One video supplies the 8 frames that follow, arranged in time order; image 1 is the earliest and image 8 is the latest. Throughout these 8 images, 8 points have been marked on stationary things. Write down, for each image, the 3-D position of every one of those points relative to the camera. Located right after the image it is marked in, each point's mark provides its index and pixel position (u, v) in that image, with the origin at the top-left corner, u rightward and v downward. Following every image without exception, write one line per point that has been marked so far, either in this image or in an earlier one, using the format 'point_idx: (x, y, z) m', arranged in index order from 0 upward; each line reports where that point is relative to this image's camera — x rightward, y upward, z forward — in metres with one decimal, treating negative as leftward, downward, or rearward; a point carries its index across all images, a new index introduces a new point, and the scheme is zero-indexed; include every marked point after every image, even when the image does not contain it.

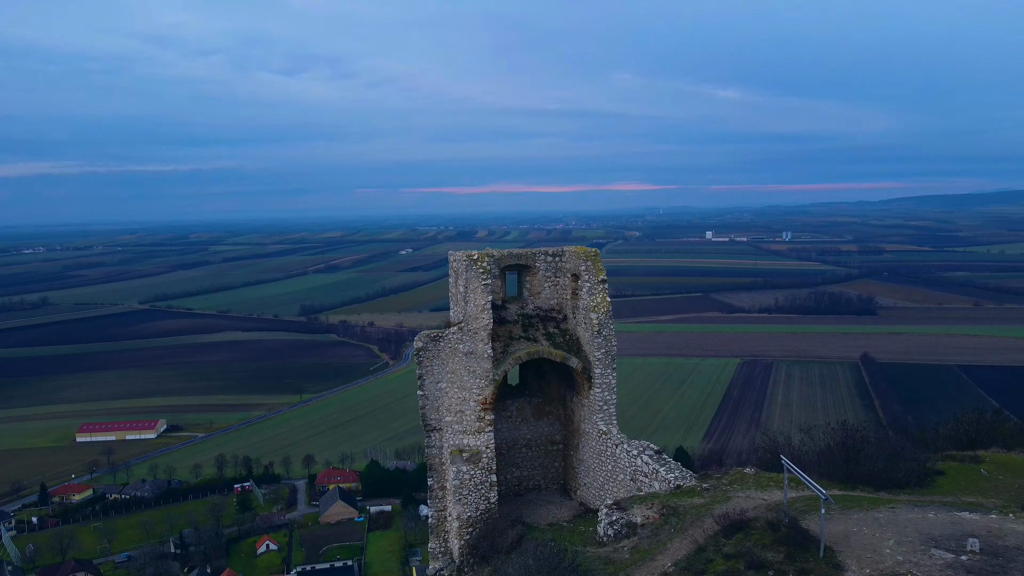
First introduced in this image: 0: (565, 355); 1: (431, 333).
0: (+0.6, -0.7, +8.7) m
1: (-0.8, -0.5, +8.4) m
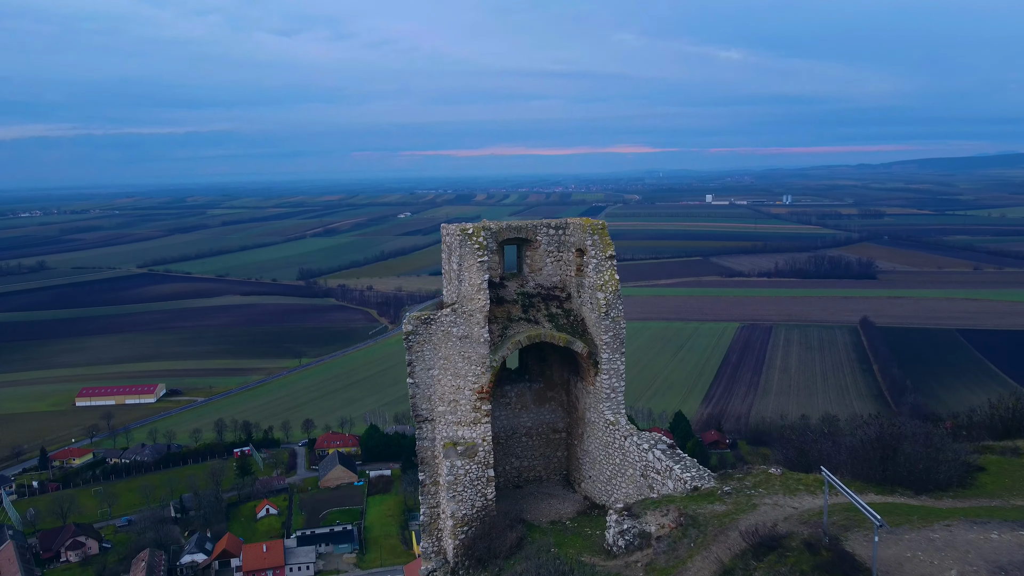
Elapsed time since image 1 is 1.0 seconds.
0: (+0.6, -0.5, +7.9) m
1: (-0.8, -0.3, +7.6) m
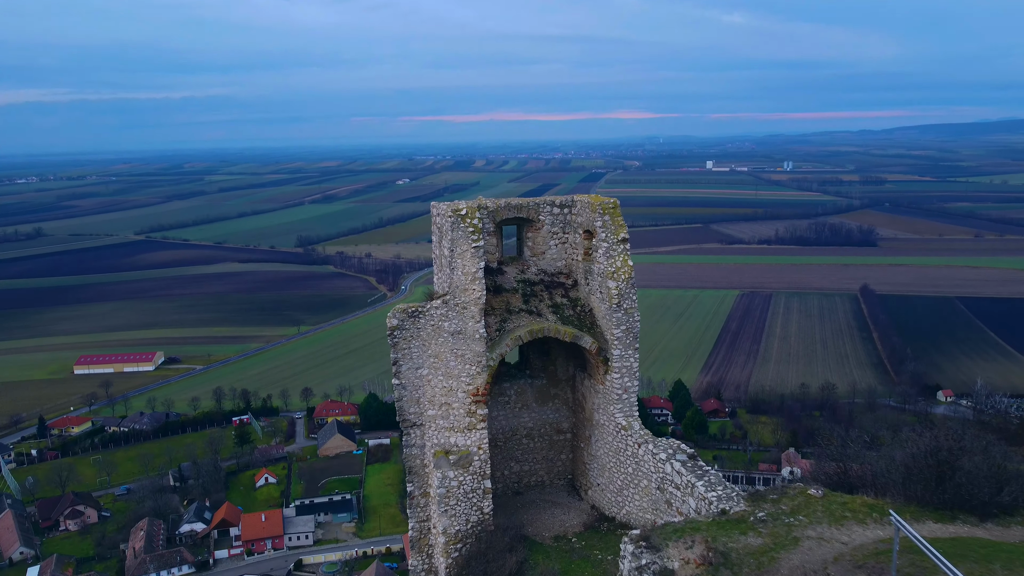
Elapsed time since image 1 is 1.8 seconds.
0: (+0.5, -0.4, +7.0) m
1: (-0.8, -0.2, +6.7) m
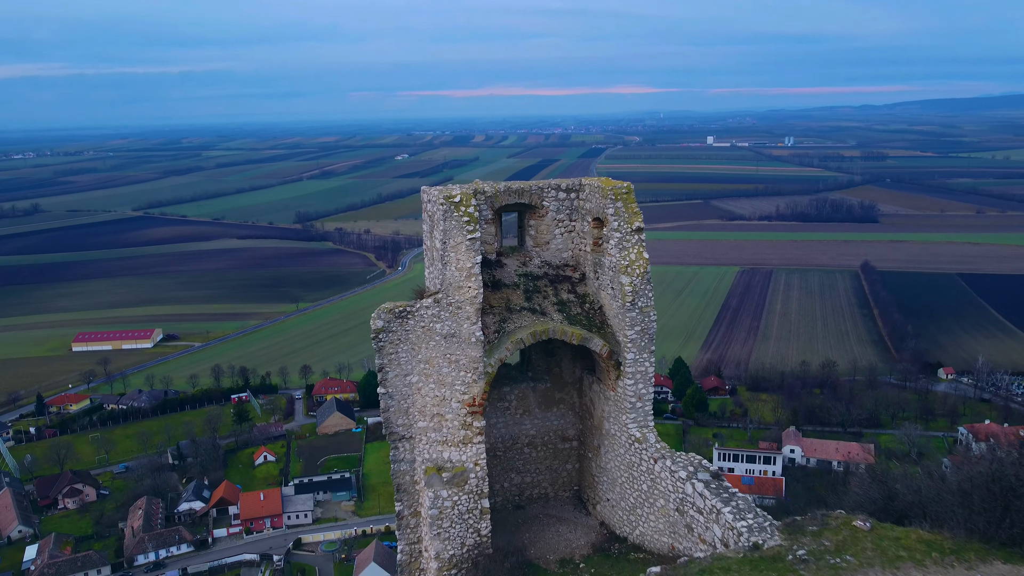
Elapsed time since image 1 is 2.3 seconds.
0: (+0.6, -0.4, +6.2) m
1: (-0.8, -0.1, +5.9) m
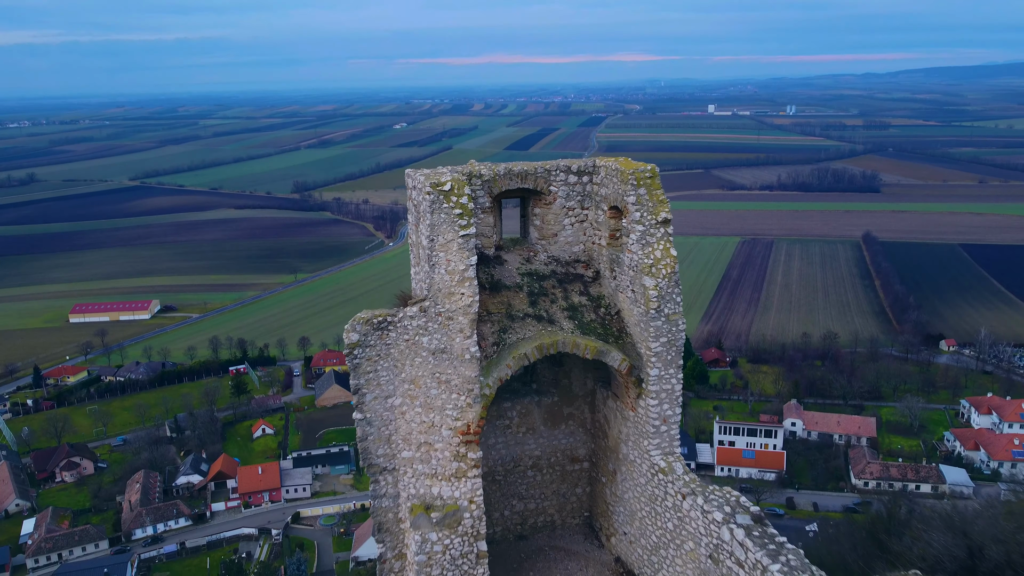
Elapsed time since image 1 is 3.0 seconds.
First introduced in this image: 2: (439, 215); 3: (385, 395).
0: (+0.6, -0.4, +5.2) m
1: (-0.8, -0.2, +4.9) m
2: (-0.4, +0.4, +4.9) m
3: (-0.8, -0.6, +5.0) m
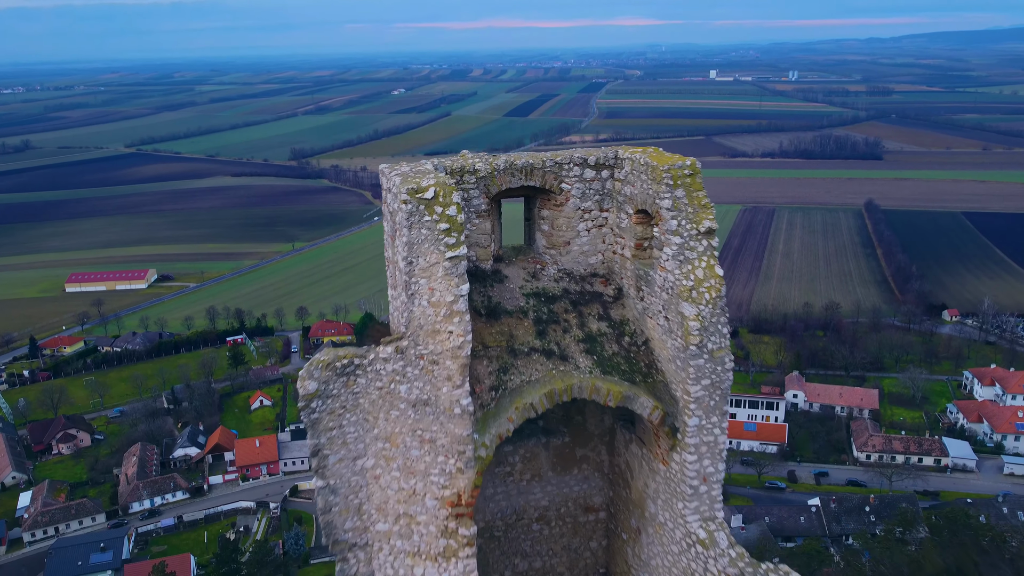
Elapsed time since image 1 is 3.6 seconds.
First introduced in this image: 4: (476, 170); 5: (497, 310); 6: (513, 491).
0: (+0.6, -0.5, +4.1) m
1: (-0.8, -0.3, +3.8) m
2: (-0.4, +0.3, +3.8) m
3: (-0.8, -0.8, +3.9) m
4: (-0.2, +0.6, +4.4) m
5: (-0.1, -0.1, +4.4) m
6: (0.0, -1.3, +5.1) m
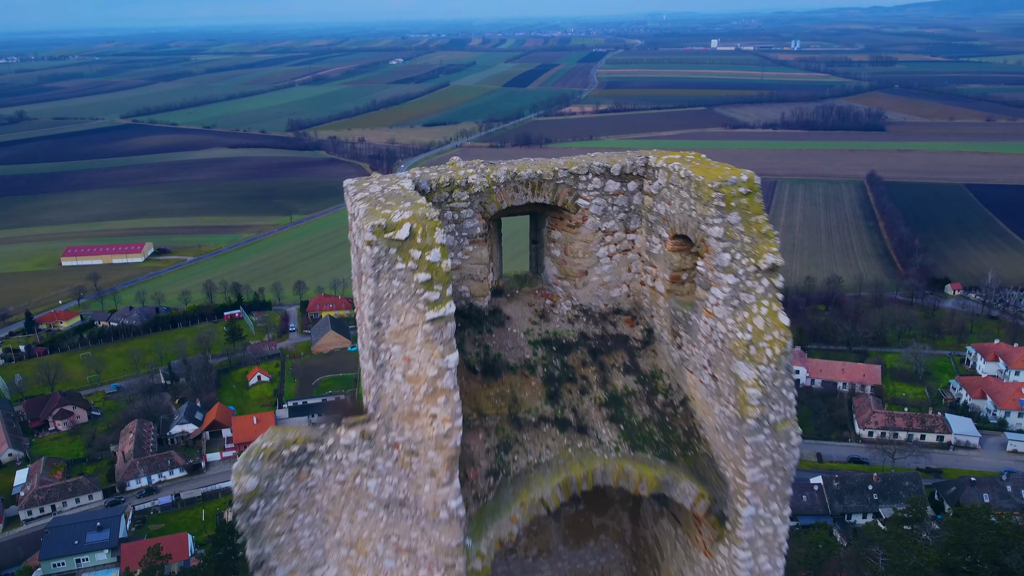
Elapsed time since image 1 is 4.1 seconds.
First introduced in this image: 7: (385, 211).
0: (+0.6, -0.7, +3.2) m
1: (-0.8, -0.5, +2.9) m
2: (-0.4, +0.1, +2.8) m
3: (-0.8, -1.0, +3.0) m
4: (-0.2, +0.4, +3.4) m
5: (-0.1, -0.3, +3.5) m
6: (0.0, -1.4, +4.2) m
7: (-0.5, +0.3, +3.0) m
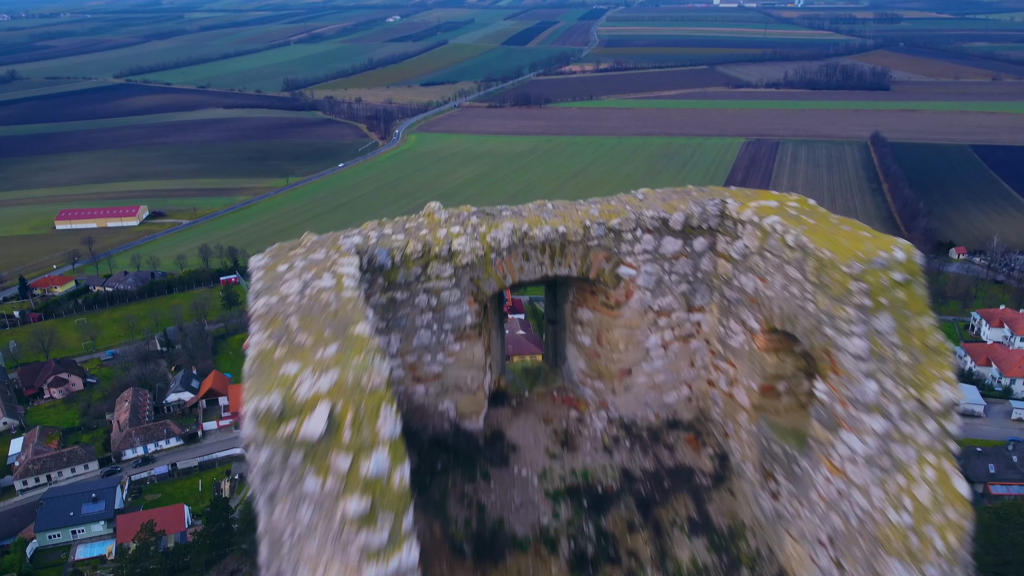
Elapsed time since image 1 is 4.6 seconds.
0: (+0.6, -1.1, +2.0) m
1: (-0.8, -0.9, +1.7) m
2: (-0.4, -0.3, +1.6) m
3: (-0.7, -1.4, +1.8) m
4: (-0.2, +0.1, +2.2) m
5: (0.0, -0.7, +2.3) m
6: (0.0, -1.7, +3.0) m
7: (-0.5, 0.0, +1.8) m
